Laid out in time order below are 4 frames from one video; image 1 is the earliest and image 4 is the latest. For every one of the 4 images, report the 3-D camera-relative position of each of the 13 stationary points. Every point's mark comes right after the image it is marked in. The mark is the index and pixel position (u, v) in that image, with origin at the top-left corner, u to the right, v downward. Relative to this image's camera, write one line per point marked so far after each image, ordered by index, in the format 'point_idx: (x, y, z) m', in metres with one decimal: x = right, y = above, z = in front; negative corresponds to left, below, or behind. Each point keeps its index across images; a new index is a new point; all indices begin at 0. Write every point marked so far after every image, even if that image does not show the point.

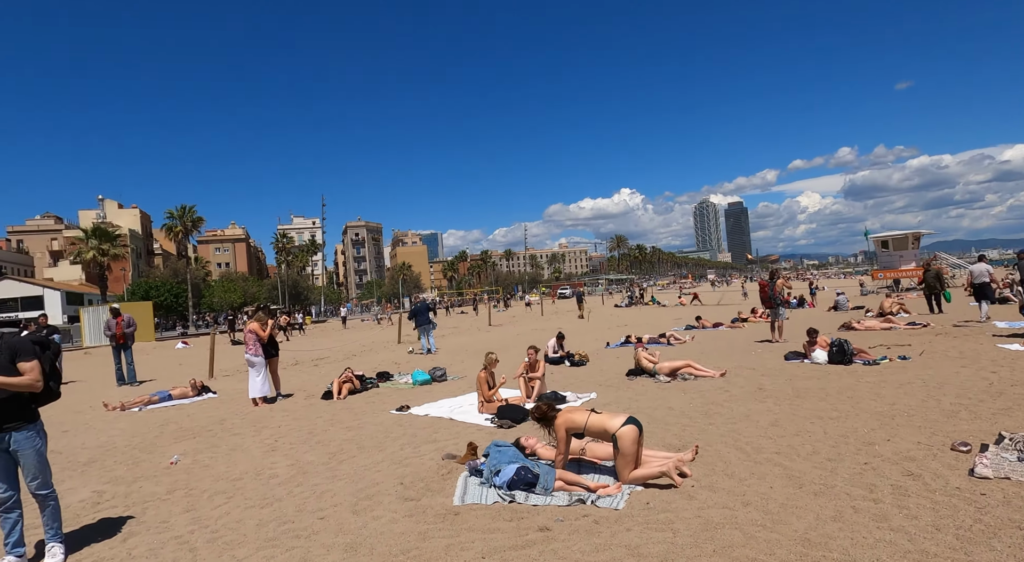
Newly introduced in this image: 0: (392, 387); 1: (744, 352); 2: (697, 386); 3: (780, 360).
0: (-2.5, -2.2, +12.0) m
1: (+5.6, -1.7, +14.0) m
2: (+3.2, -1.8, +10.0) m
3: (+5.6, -1.6, +12.3) m
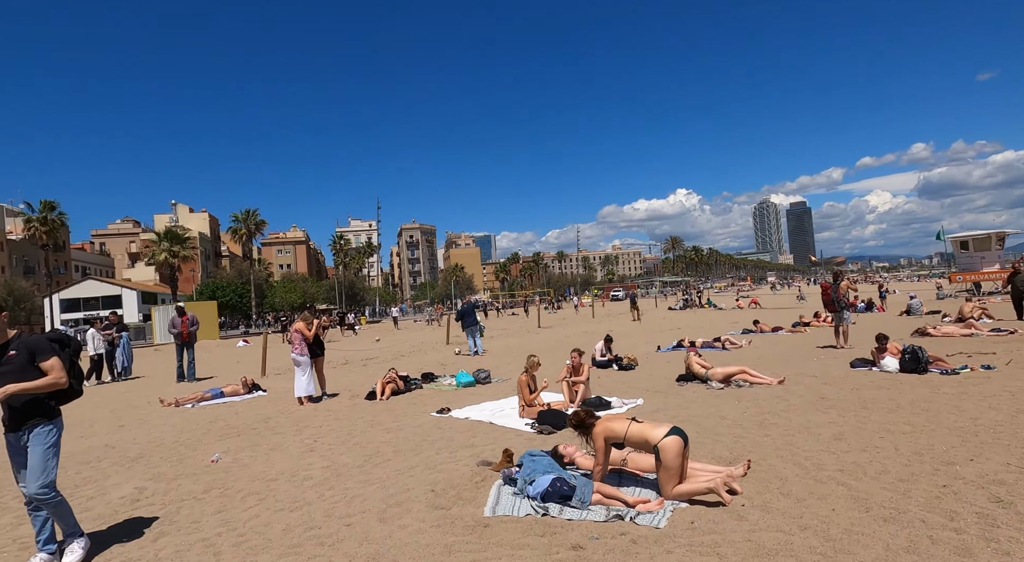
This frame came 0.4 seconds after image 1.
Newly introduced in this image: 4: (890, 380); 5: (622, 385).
0: (-1.6, -2.2, +11.9) m
1: (+6.6, -1.8, +13.1) m
2: (+3.9, -1.8, +9.4) m
3: (+6.6, -1.7, +11.5) m
4: (+6.3, -1.6, +9.6) m
5: (+2.1, -2.0, +11.3) m
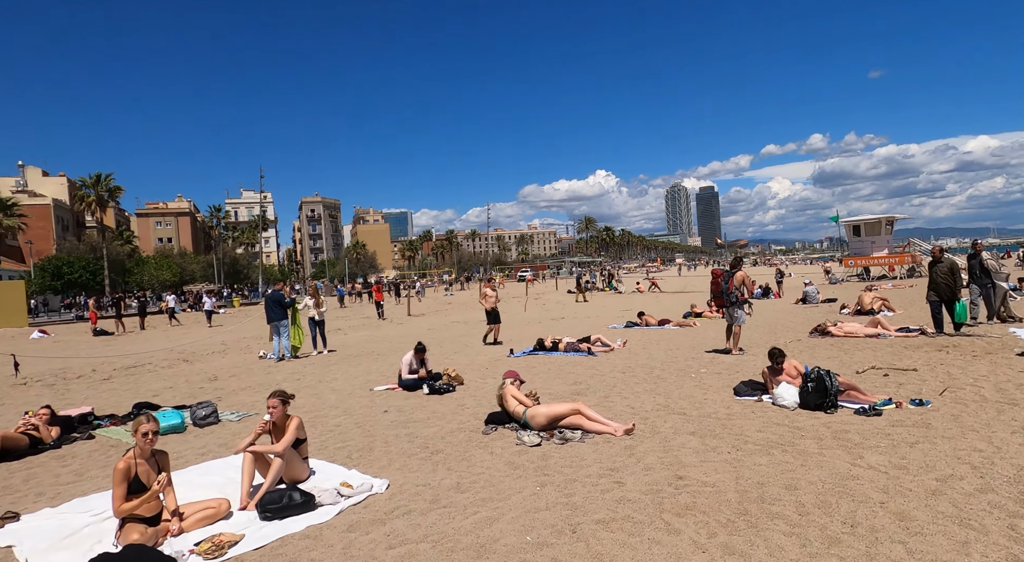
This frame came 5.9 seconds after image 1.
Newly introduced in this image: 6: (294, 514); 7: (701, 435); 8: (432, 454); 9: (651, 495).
0: (-5.1, -2.0, +7.4) m
1: (+2.8, -1.6, +9.8) m
2: (+0.6, -1.8, +5.7) m
3: (+3.0, -1.6, +8.2) m
4: (+2.9, -1.6, +6.3) m
5: (-1.4, -1.9, +7.3) m
6: (-1.8, -1.9, +4.7) m
7: (+2.0, -1.7, +6.3) m
8: (-0.9, -1.9, +6.3) m
9: (+1.1, -1.8, +4.8) m
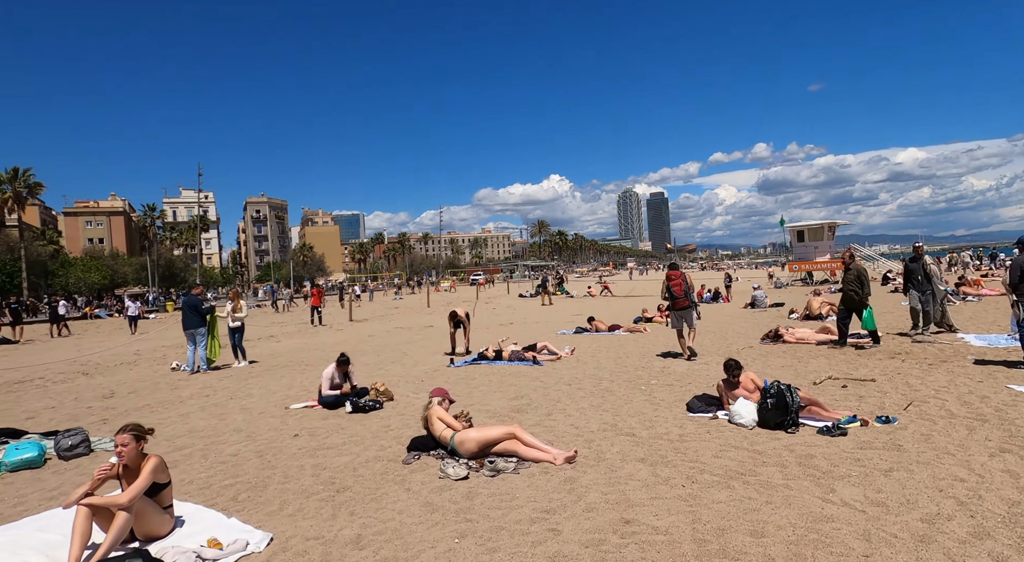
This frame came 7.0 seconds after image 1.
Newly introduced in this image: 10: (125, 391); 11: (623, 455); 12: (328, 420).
0: (-5.9, -2.1, +6.1) m
1: (+1.8, -1.7, +9.0) m
2: (-0.1, -1.8, +4.8) m
3: (+2.1, -1.6, +7.4) m
4: (+2.2, -1.7, +5.5) m
5: (-2.2, -1.9, +6.3) m
6: (-2.4, -1.9, +3.7) m
7: (+1.3, -1.7, +5.5) m
8: (-1.6, -1.9, +5.3) m
9: (+0.5, -1.8, +3.9) m
10: (-7.4, -2.1, +11.2) m
11: (+1.1, -1.7, +5.7) m
12: (-2.6, -1.9, +8.1) m
